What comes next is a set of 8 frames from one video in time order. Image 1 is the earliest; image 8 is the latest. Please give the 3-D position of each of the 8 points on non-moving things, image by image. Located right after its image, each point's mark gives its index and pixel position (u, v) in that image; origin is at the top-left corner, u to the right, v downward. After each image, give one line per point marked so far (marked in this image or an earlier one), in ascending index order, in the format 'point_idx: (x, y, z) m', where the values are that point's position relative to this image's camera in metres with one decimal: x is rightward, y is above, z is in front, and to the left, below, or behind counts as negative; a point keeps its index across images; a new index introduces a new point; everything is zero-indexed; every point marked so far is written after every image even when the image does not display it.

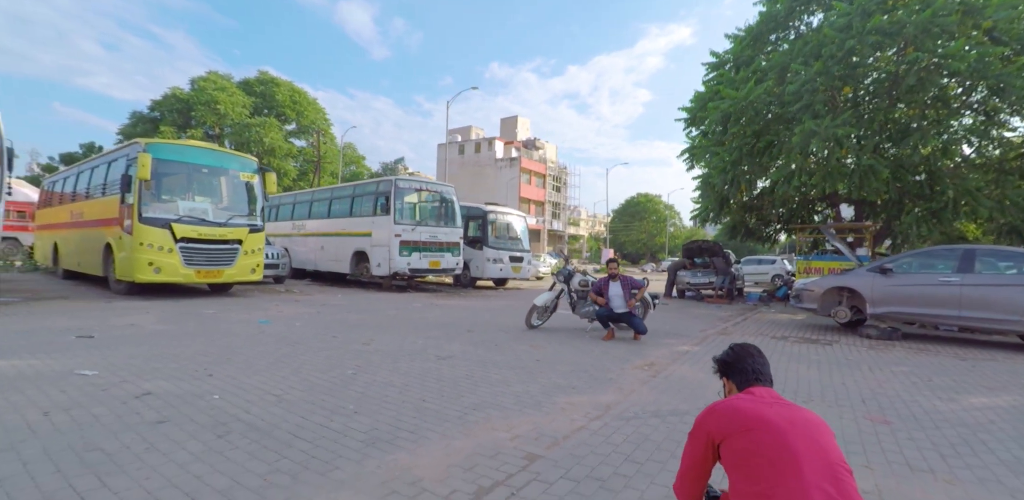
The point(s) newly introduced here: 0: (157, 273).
0: (-7.8, -0.5, +10.8) m
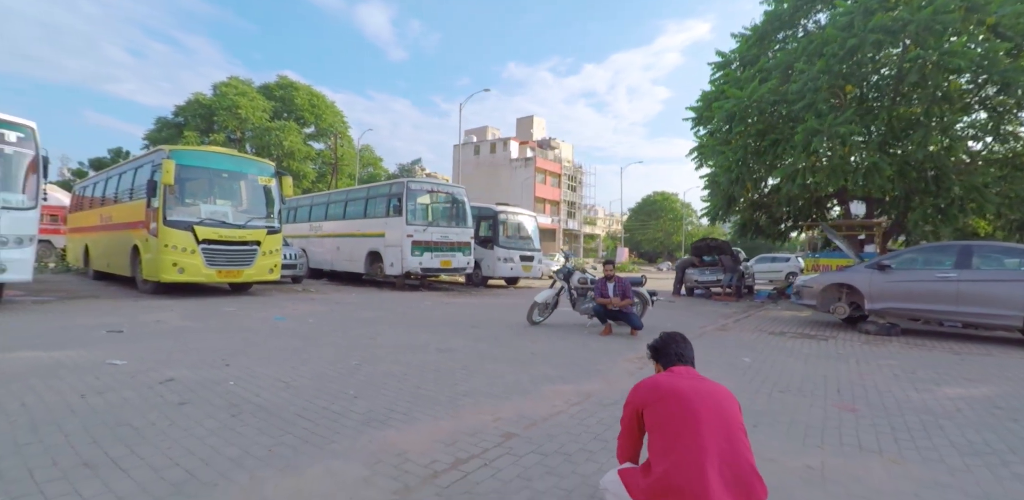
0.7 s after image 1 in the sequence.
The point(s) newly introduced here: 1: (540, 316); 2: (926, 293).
0: (-7.7, -0.5, +11.4) m
1: (+0.5, -1.2, +8.6) m
2: (+7.1, -0.7, +8.4) m
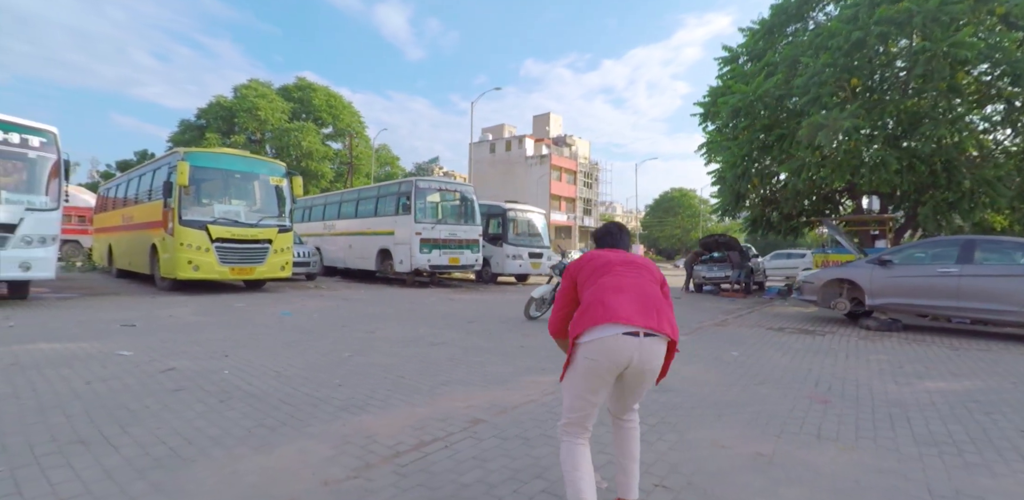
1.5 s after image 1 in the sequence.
0: (-7.7, -0.5, +11.8) m
1: (+0.5, -1.1, +8.8) m
2: (+7.0, -0.7, +8.3) m
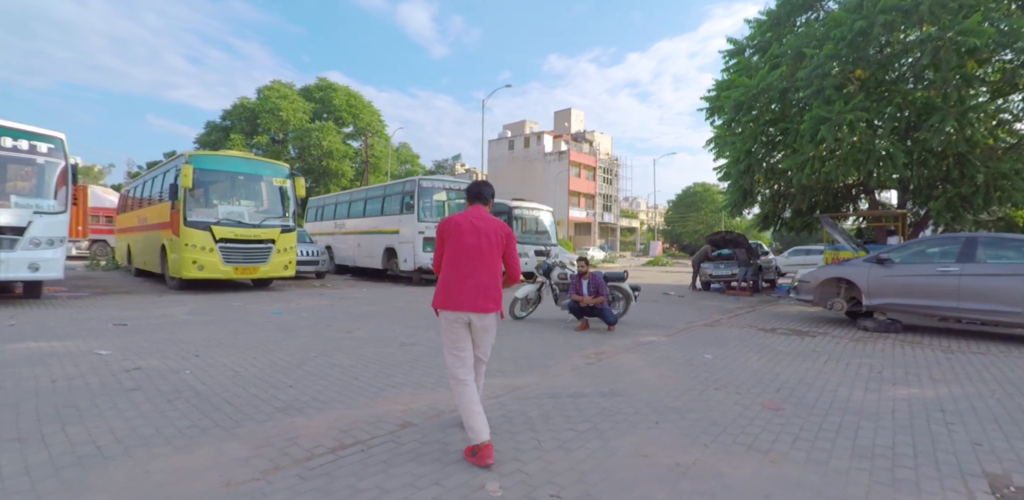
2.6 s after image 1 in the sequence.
0: (-7.8, -0.5, +12.2) m
1: (+0.2, -1.1, +8.8) m
2: (+6.7, -0.6, +8.0) m
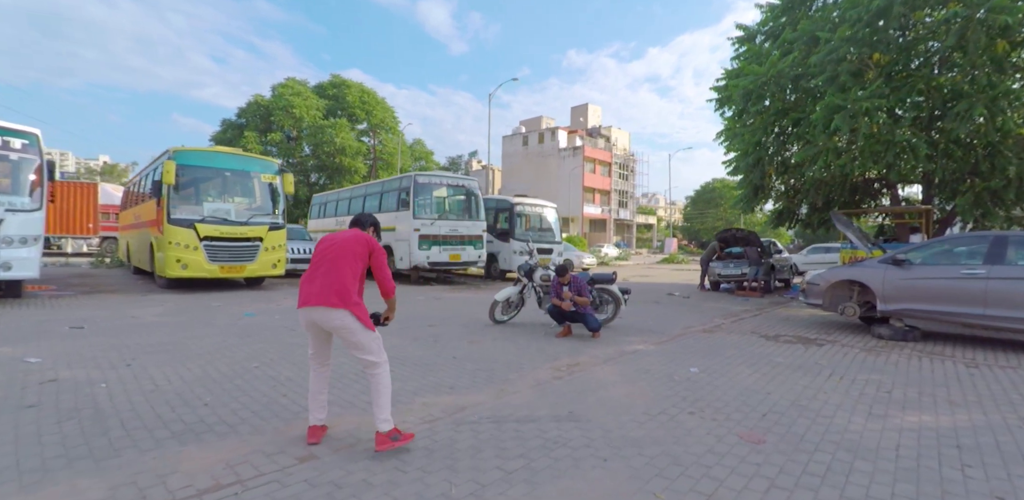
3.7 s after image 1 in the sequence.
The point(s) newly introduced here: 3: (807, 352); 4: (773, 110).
0: (-8.0, -0.5, +11.9) m
1: (-0.1, -1.1, +8.2) m
2: (+6.4, -0.6, +7.2) m
3: (+4.1, -1.4, +6.9) m
4: (+6.5, +3.5, +12.2) m
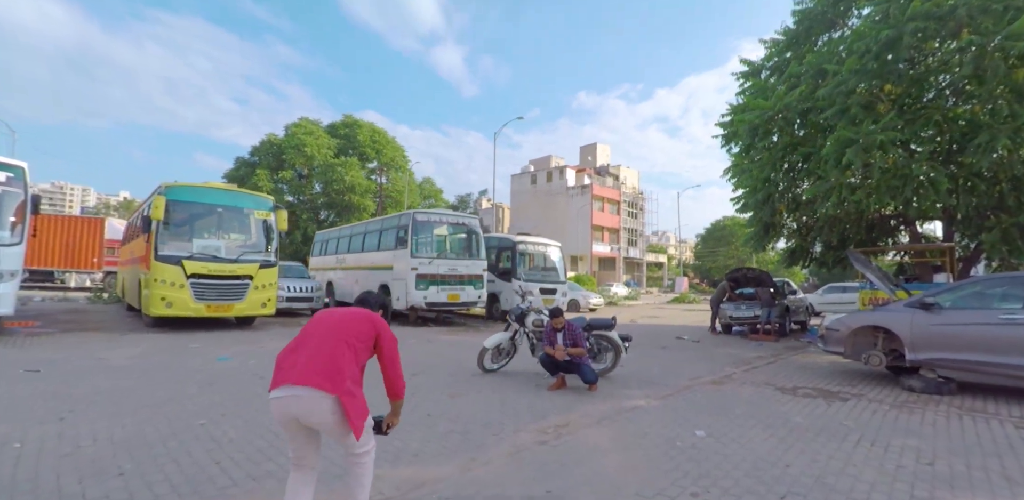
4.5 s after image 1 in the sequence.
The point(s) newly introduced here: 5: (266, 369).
0: (-8.0, -1.4, +11.5) m
1: (-0.3, -1.7, +7.6) m
2: (+6.2, -1.2, +6.4) m
3: (+4.0, -2.0, +6.1) m
4: (+6.4, +2.5, +11.7) m
5: (-3.8, -1.9, +7.6) m
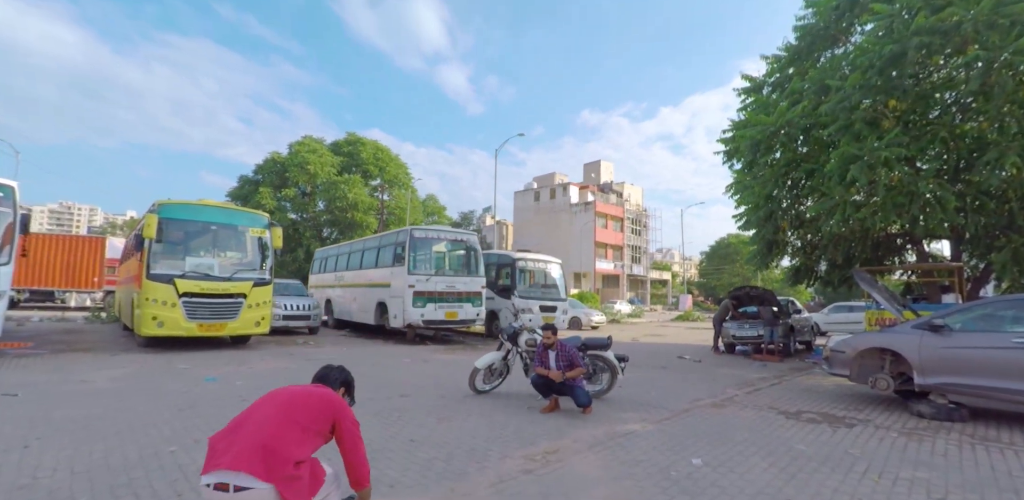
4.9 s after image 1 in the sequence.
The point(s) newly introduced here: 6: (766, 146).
0: (-8.1, -1.8, +11.3) m
1: (-0.4, -2.0, +7.3) m
2: (+6.1, -1.4, +6.1) m
3: (+3.8, -2.2, +5.8) m
4: (+6.4, +2.1, +11.6) m
5: (-3.9, -2.1, +7.4) m
6: (+6.0, +2.4, +11.6) m
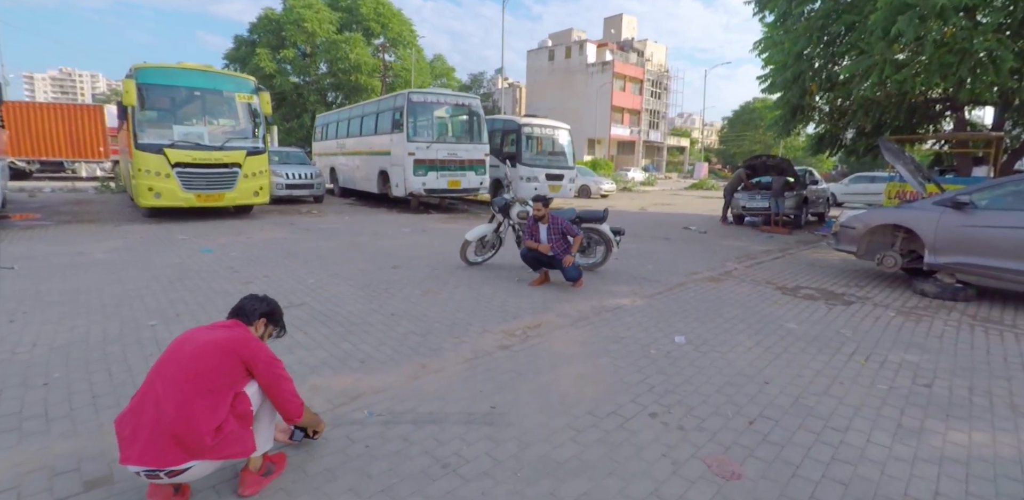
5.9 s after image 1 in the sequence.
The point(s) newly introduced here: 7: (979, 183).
0: (-8.1, +1.2, +11.2) m
1: (-0.5, -0.1, +7.2) m
2: (+6.0, +0.1, +5.8) m
3: (+3.7, -0.7, +5.7) m
4: (+6.4, +4.9, +10.0) m
5: (-4.0, -0.2, +7.5) m
6: (+6.0, +5.3, +10.0) m
7: (+6.0, +0.9, +6.3) m
